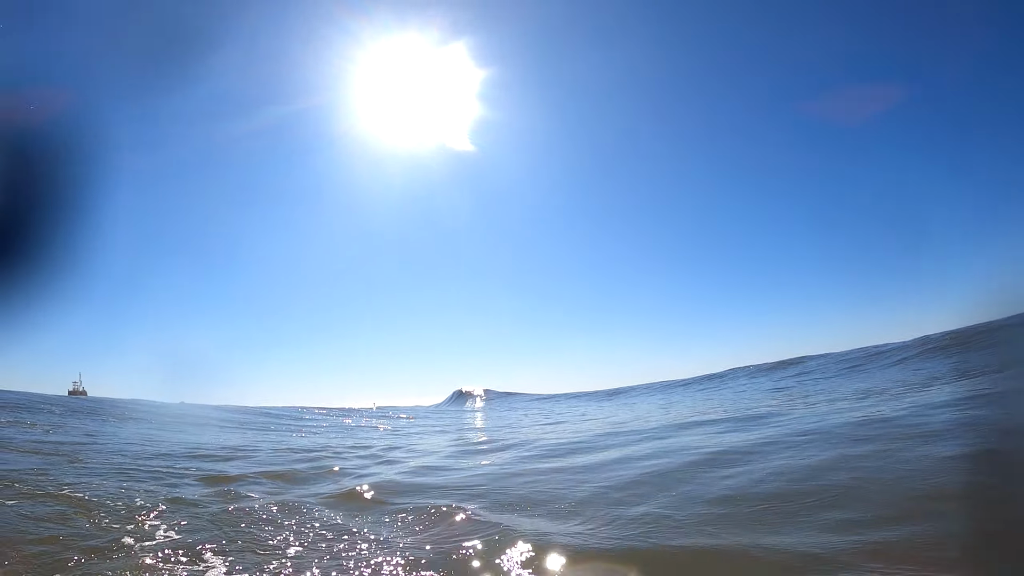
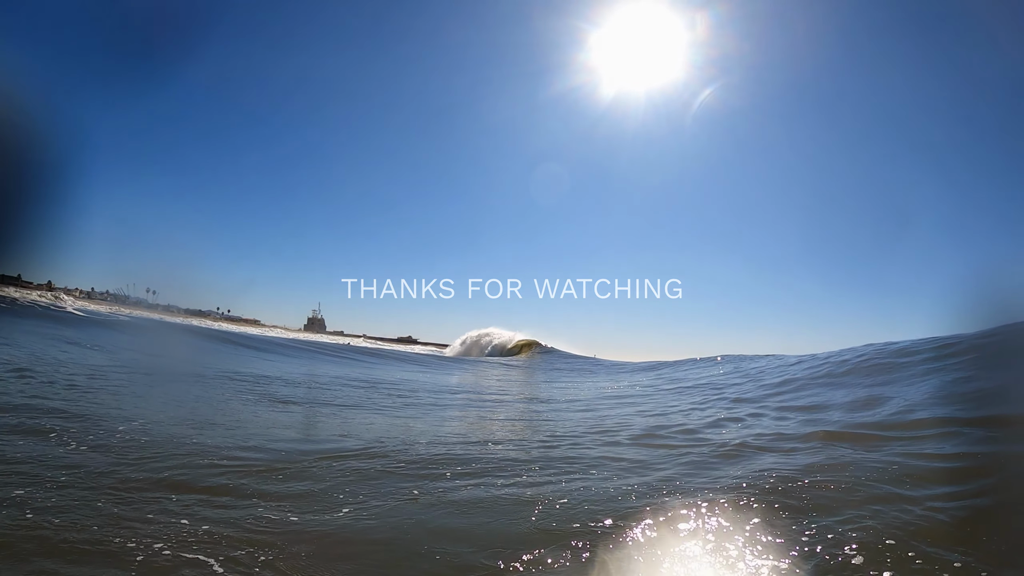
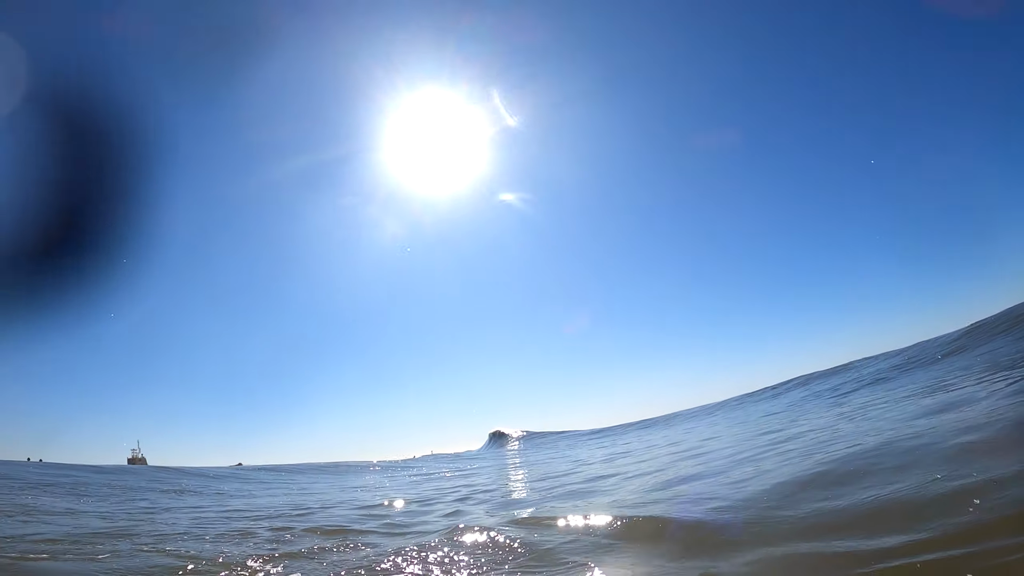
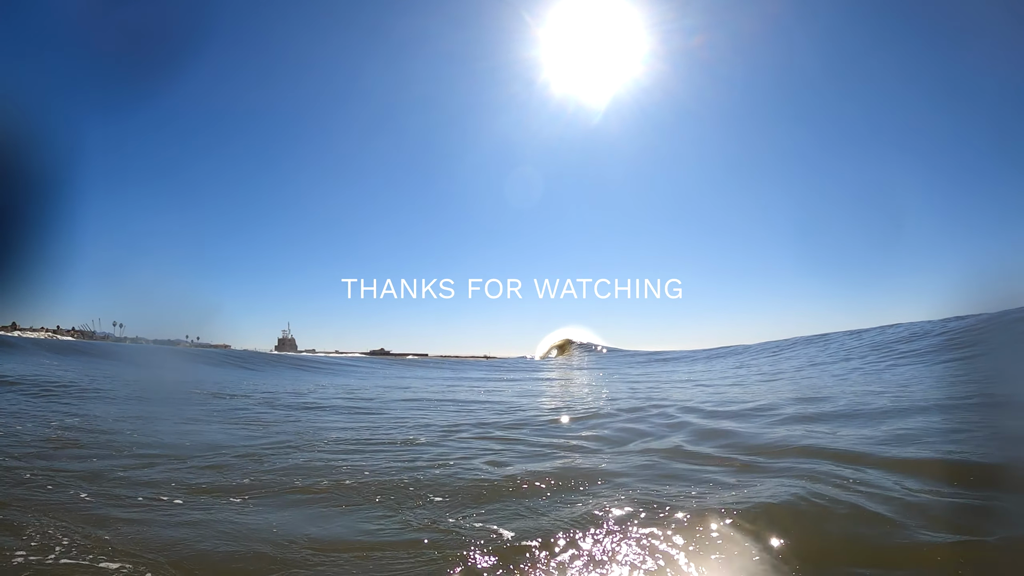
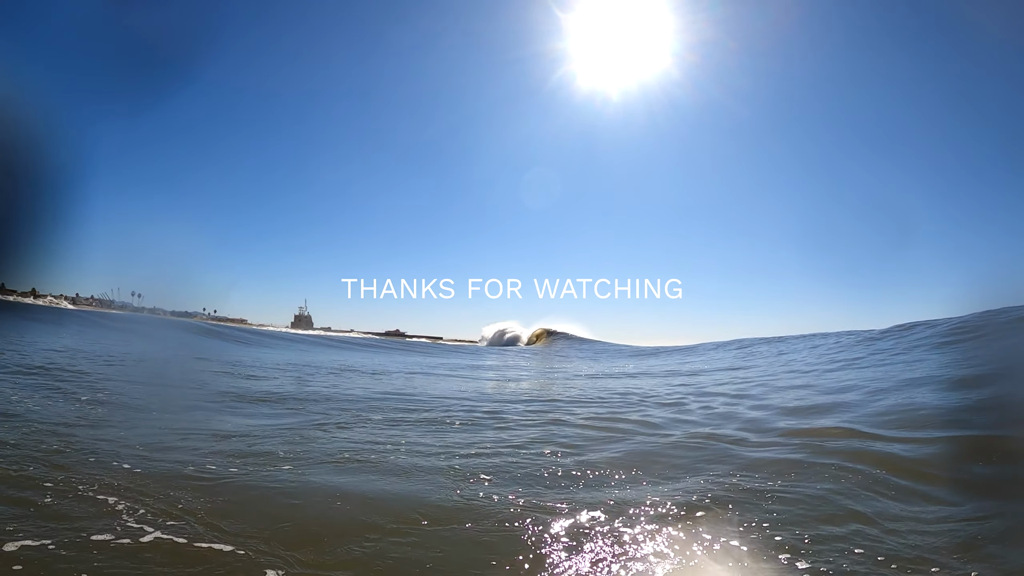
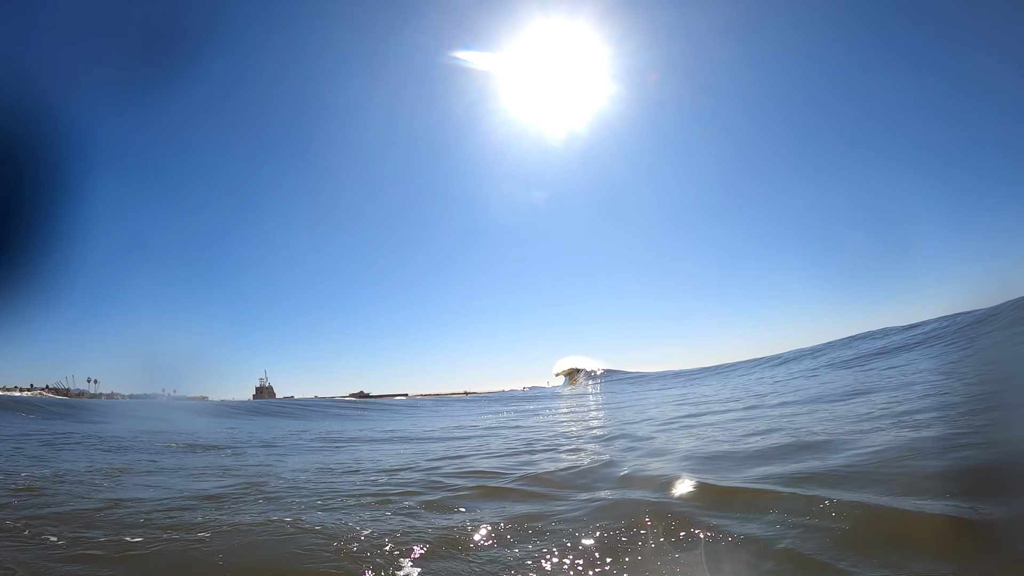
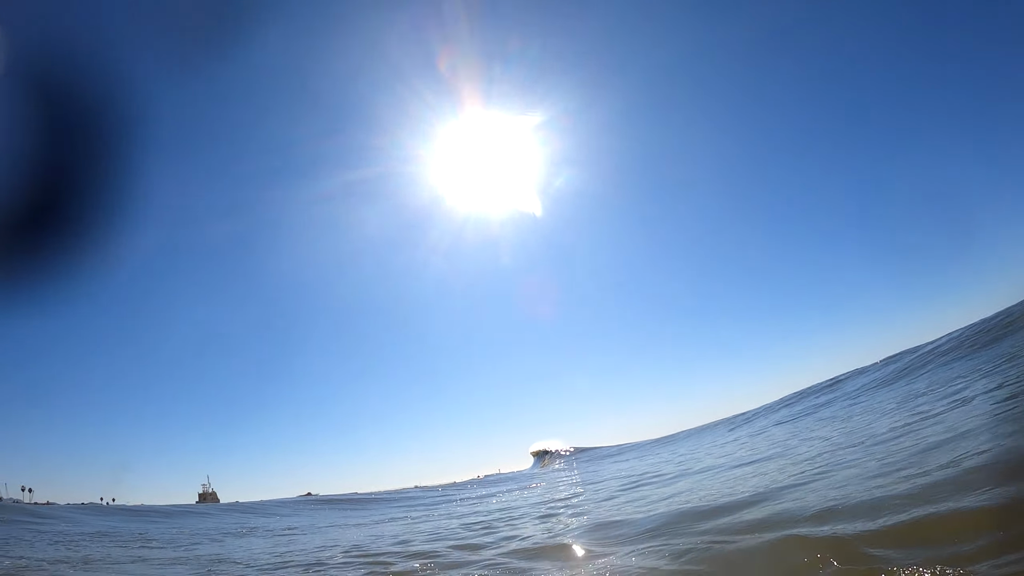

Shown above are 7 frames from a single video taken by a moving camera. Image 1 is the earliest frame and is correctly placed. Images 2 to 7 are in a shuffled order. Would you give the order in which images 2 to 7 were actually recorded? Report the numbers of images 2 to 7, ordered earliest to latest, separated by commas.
3, 7, 6, 4, 5, 2
